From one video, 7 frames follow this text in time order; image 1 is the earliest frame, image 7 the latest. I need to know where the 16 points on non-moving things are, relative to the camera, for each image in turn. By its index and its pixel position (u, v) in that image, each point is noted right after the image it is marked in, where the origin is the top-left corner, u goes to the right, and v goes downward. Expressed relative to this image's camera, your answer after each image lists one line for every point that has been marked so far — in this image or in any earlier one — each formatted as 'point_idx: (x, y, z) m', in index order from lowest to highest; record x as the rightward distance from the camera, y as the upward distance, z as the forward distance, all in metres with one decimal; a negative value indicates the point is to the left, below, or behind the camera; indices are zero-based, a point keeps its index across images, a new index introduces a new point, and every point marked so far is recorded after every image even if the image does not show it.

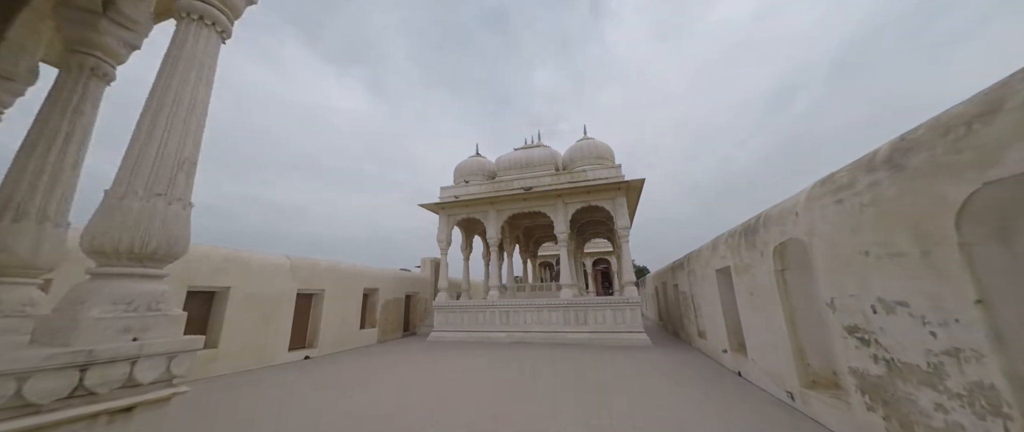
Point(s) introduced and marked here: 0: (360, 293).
0: (-4.2, -2.2, +8.8) m
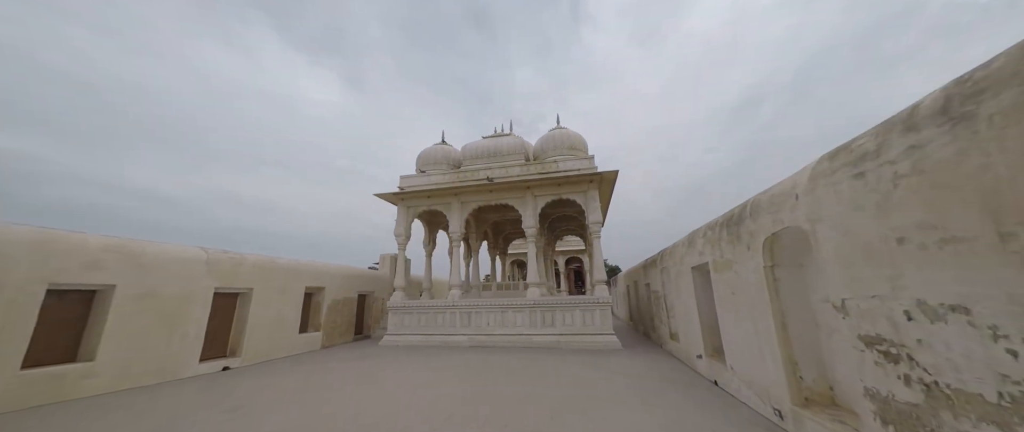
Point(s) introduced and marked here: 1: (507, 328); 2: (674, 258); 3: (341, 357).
0: (-5.2, -1.9, +7.8) m
1: (-0.1, -2.8, +8.0) m
2: (+3.0, -0.8, +5.9) m
3: (-4.1, -3.3, +7.4) m
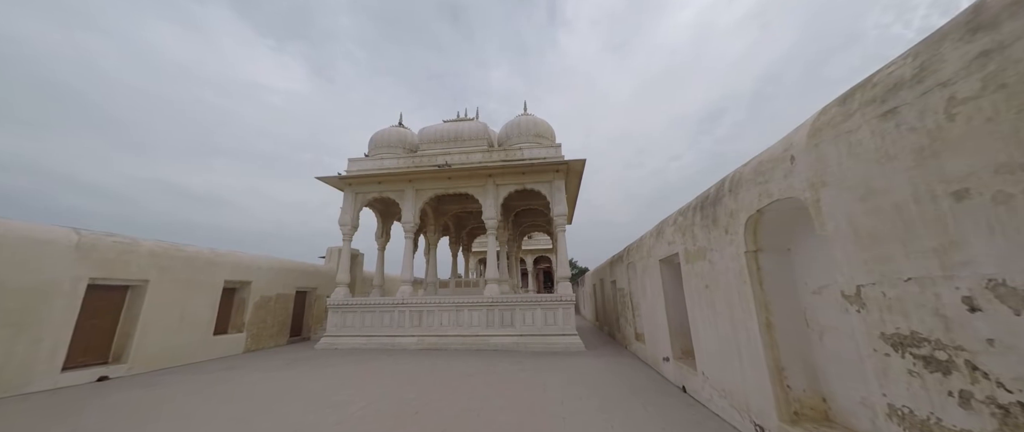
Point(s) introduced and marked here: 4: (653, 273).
0: (-6.1, -1.5, +6.6) m
1: (-1.1, -2.6, +7.2) m
2: (+2.2, -0.6, +5.4) m
3: (-5.0, -3.0, +6.3) m
4: (+2.1, -0.9, +4.7) m
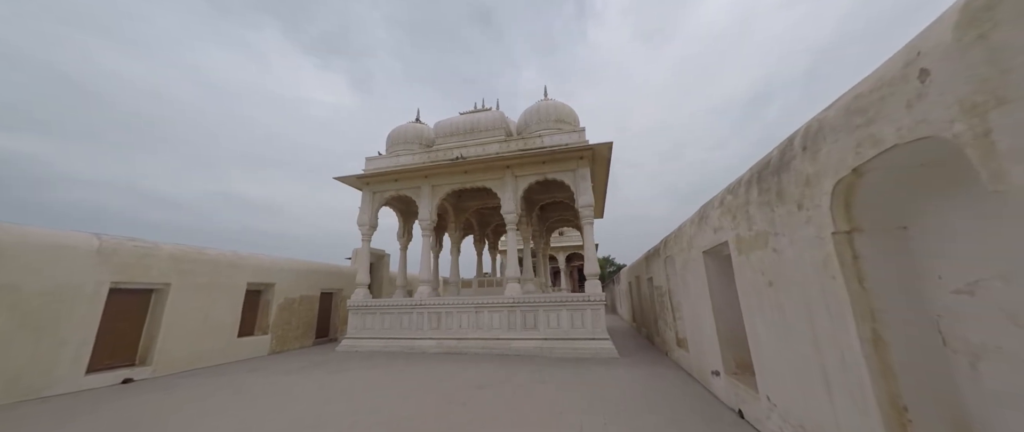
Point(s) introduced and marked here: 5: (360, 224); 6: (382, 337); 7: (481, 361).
0: (-5.7, -1.5, +6.7) m
1: (-0.6, -2.4, +6.7) m
2: (+2.4, -0.4, +4.6) m
3: (-4.6, -3.0, +6.3) m
4: (+2.3, -0.7, +3.9) m
5: (-3.9, -0.2, +8.0) m
6: (-3.0, -2.7, +7.2) m
7: (-0.6, -2.7, +6.0) m
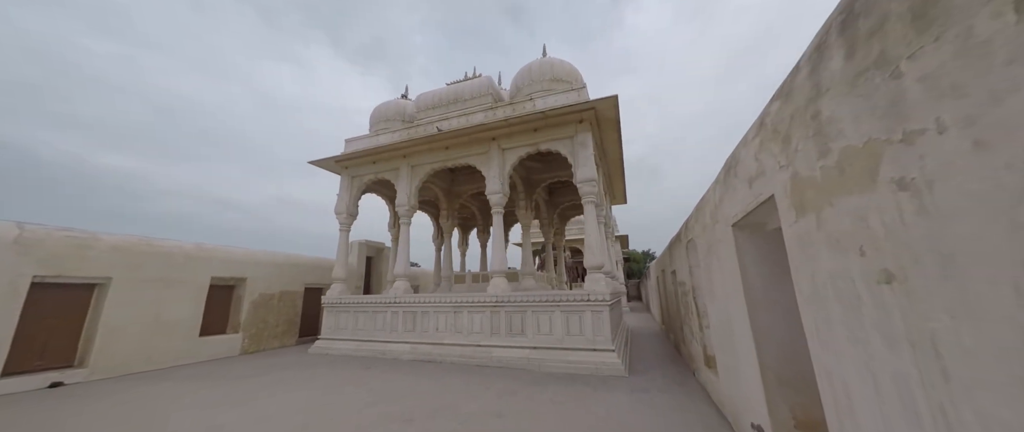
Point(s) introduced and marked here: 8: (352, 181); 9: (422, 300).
0: (-5.9, -1.3, +6.1) m
1: (-0.9, -2.1, +5.6) m
2: (+1.9, 0.0, +3.1) m
3: (-4.8, -2.8, +5.6) m
4: (+1.7, -0.3, +2.5) m
5: (-4.0, +0.1, +7.3) m
6: (-3.1, -2.4, +6.3) m
7: (-0.9, -2.4, +4.9) m
8: (-3.7, +0.8, +7.3) m
9: (-1.7, -1.6, +6.0) m
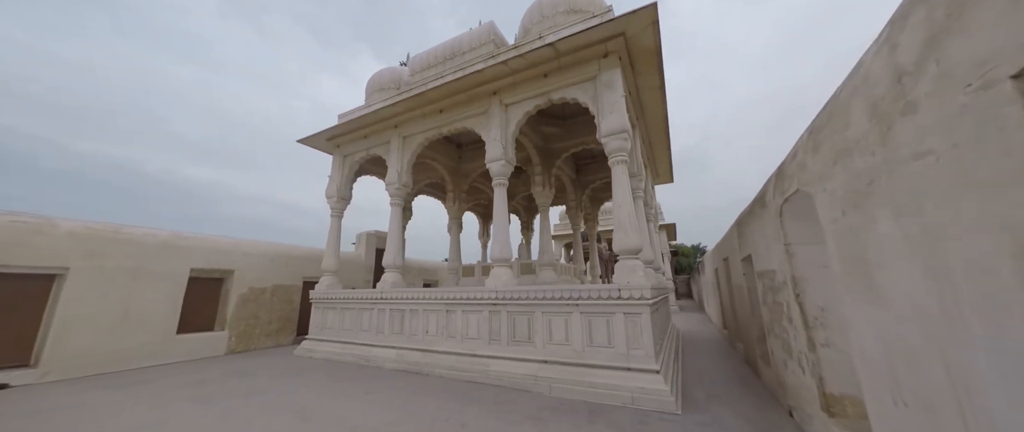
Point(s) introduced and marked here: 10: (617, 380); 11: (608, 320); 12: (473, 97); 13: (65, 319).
0: (-5.7, -1.1, +5.5) m
1: (-0.8, -1.7, +4.4) m
2: (+1.6, +0.4, +1.6) m
3: (-4.7, -2.5, +4.9) m
4: (+1.3, +0.1, +1.0) m
5: (-3.7, +0.4, +6.4) m
6: (-2.9, -2.1, +5.4) m
7: (-0.9, -2.1, +3.7) m
8: (-3.4, +1.1, +6.5) m
9: (-1.5, -1.2, +4.9) m
10: (+1.1, -1.7, +3.3) m
11: (+1.1, -1.1, +3.5) m
12: (-0.6, +1.9, +5.0) m
13: (-6.2, -1.4, +4.4) m
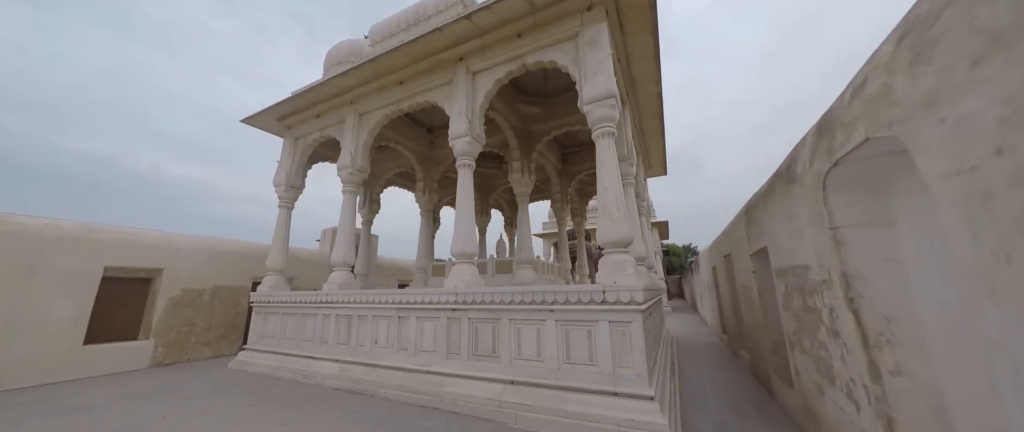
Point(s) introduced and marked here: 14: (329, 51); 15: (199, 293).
0: (-6.2, -0.9, +4.7) m
1: (-1.2, -1.6, +3.7) m
2: (+1.3, +0.5, +0.9) m
3: (-5.1, -2.3, +4.1) m
4: (+1.0, +0.2, +0.3) m
5: (-4.1, +0.6, +5.6) m
6: (-3.3, -2.0, +4.6) m
7: (-1.2, -1.9, +3.0) m
8: (-3.9, +1.3, +5.7) m
9: (-1.9, -1.1, +4.2) m
10: (+0.7, -1.5, +2.6) m
11: (+0.7, -1.0, +2.8) m
12: (-1.0, +2.0, +4.3) m
13: (-6.6, -1.3, +3.5) m
14: (-3.4, +3.1, +6.1) m
15: (-5.6, -1.4, +5.7) m
